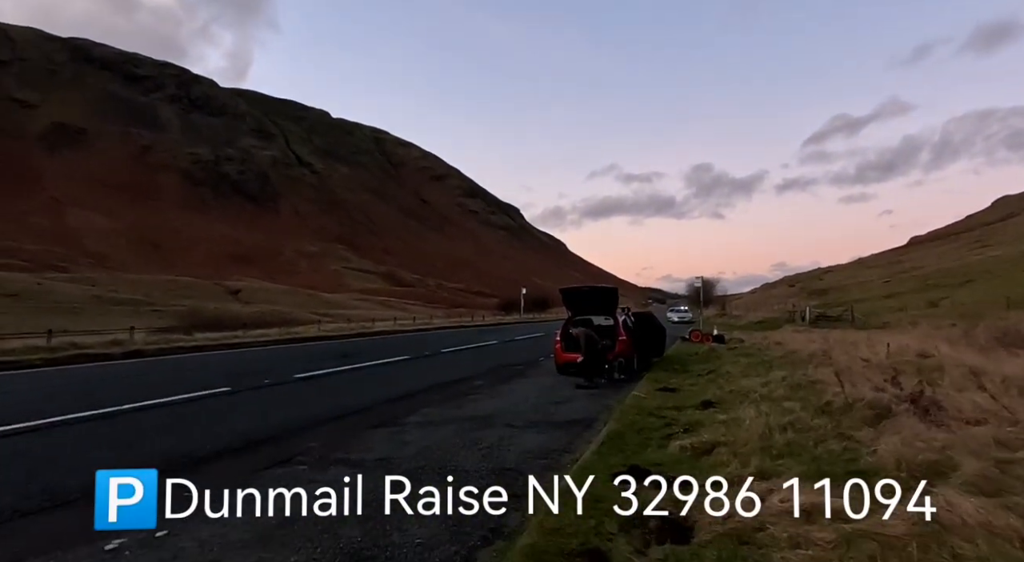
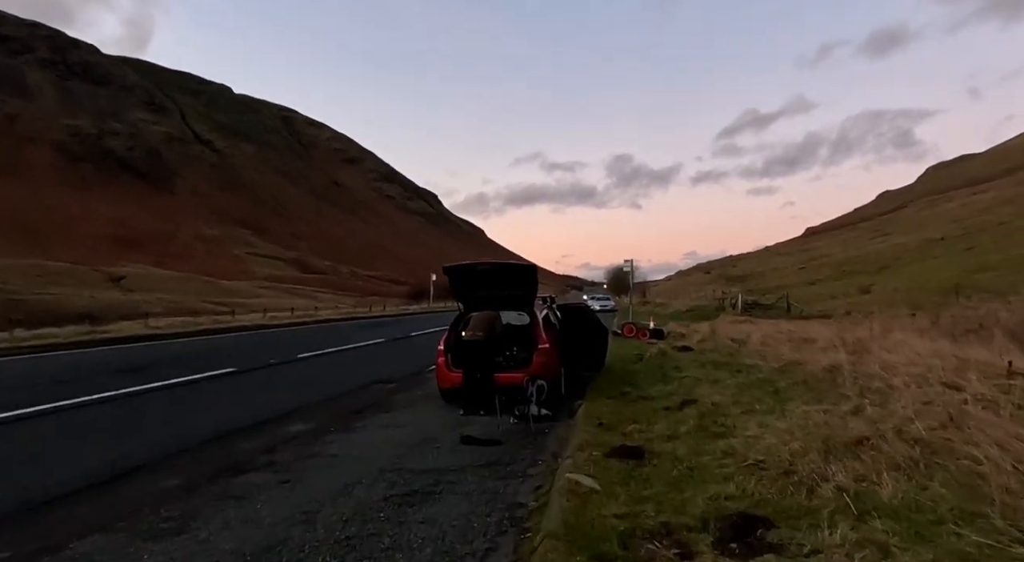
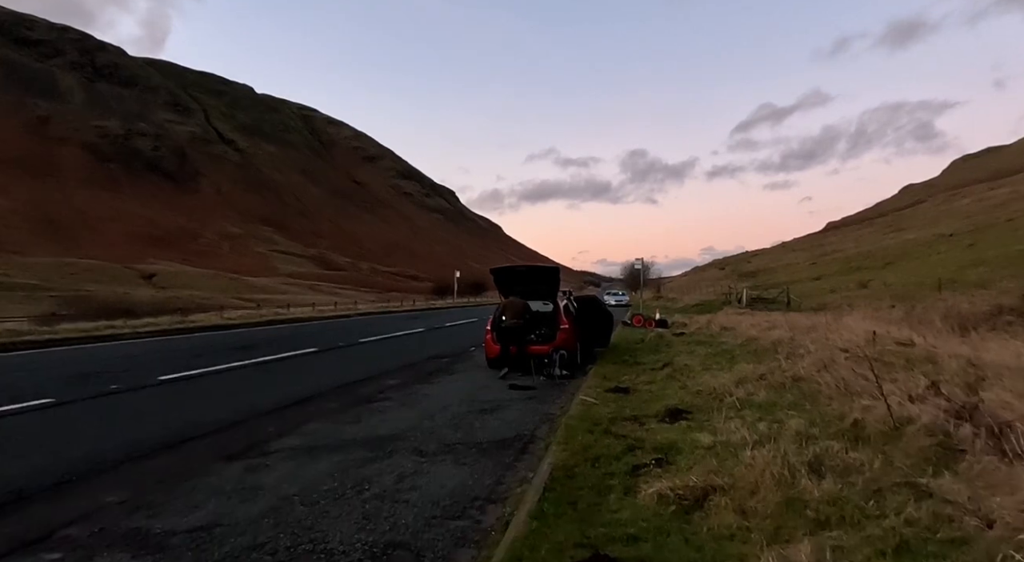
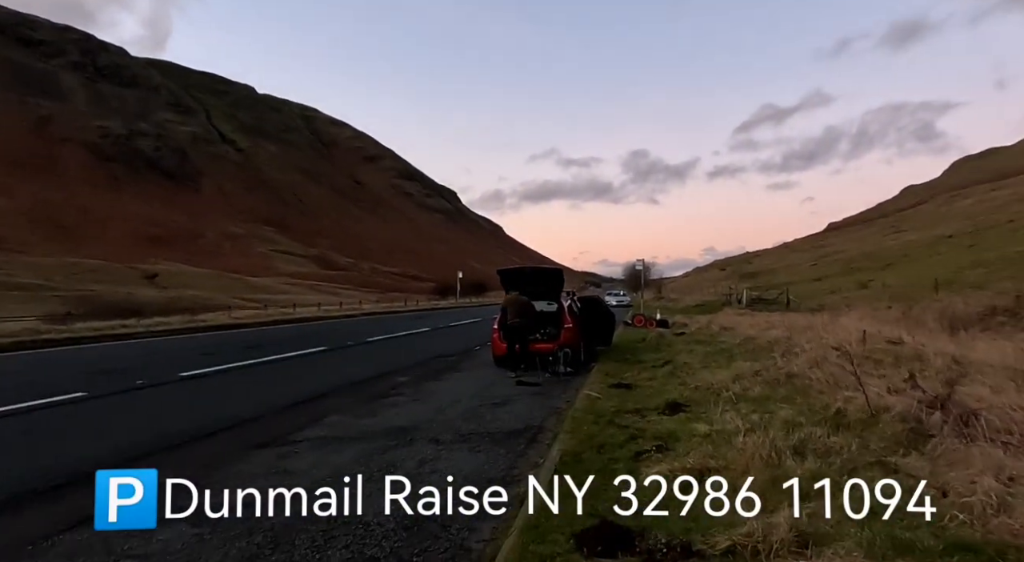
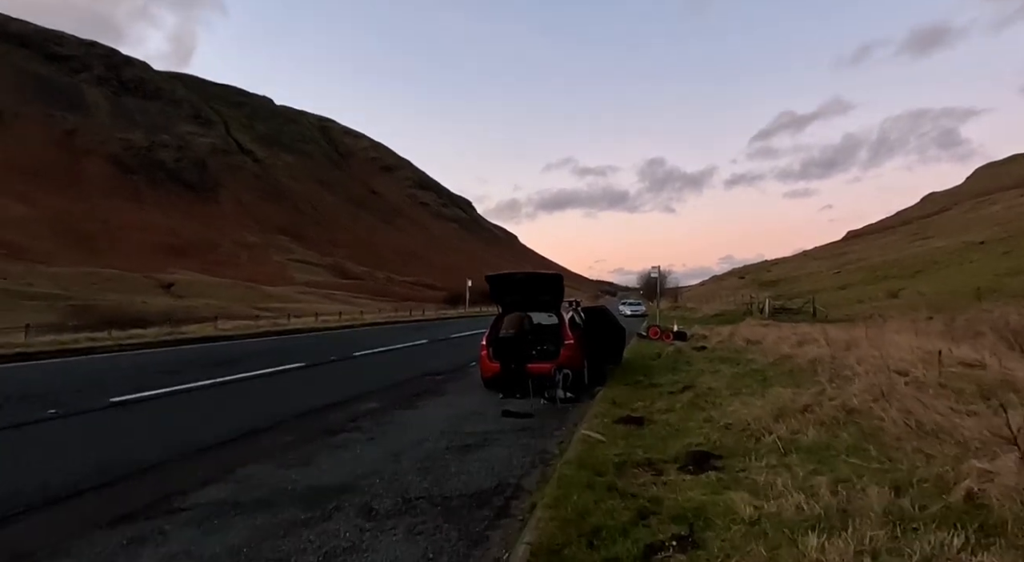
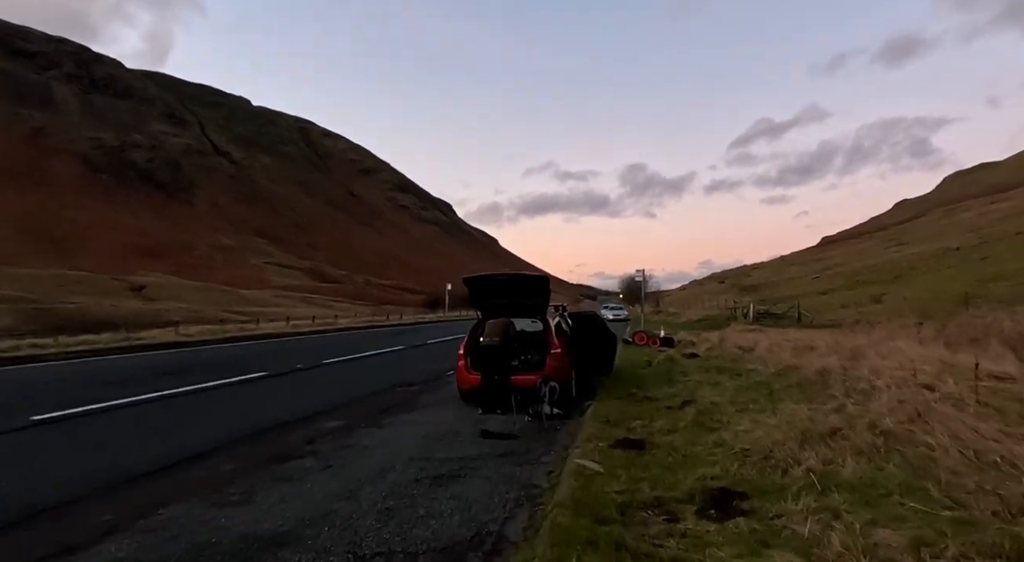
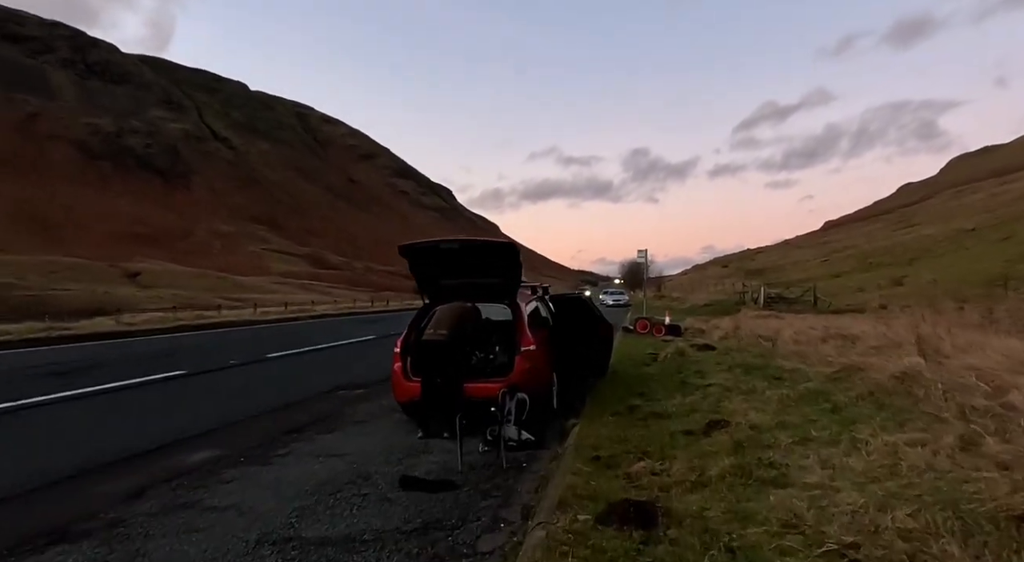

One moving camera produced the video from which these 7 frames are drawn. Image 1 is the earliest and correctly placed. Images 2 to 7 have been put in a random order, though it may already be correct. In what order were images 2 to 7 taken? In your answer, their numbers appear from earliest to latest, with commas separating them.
4, 3, 5, 6, 2, 7
